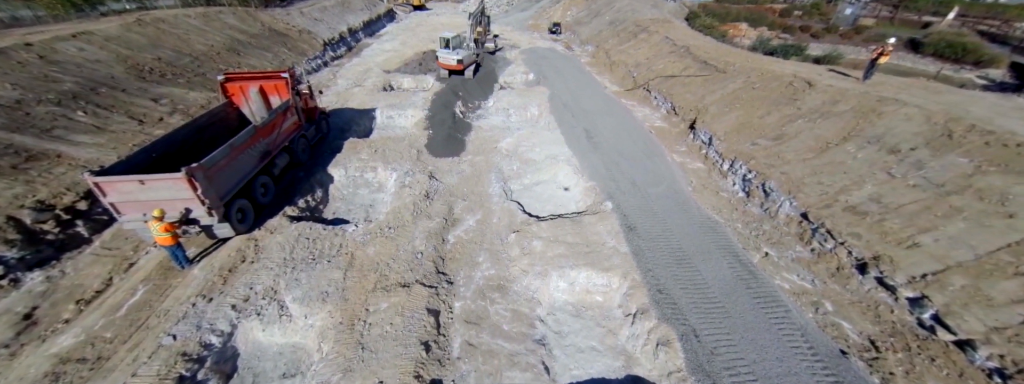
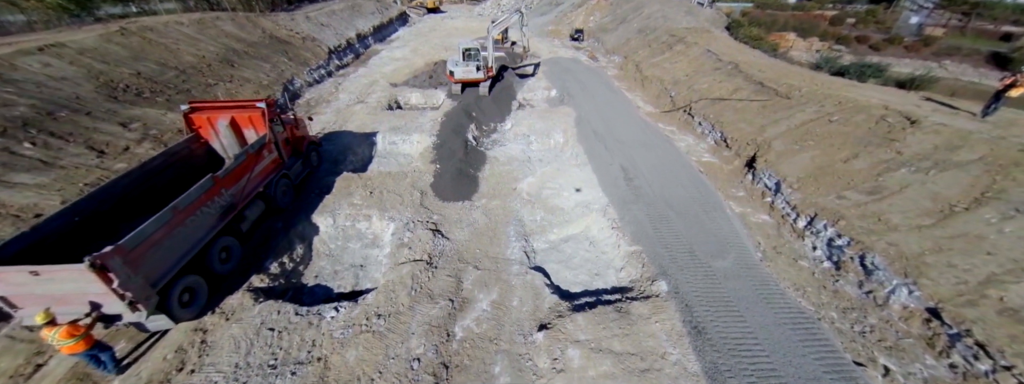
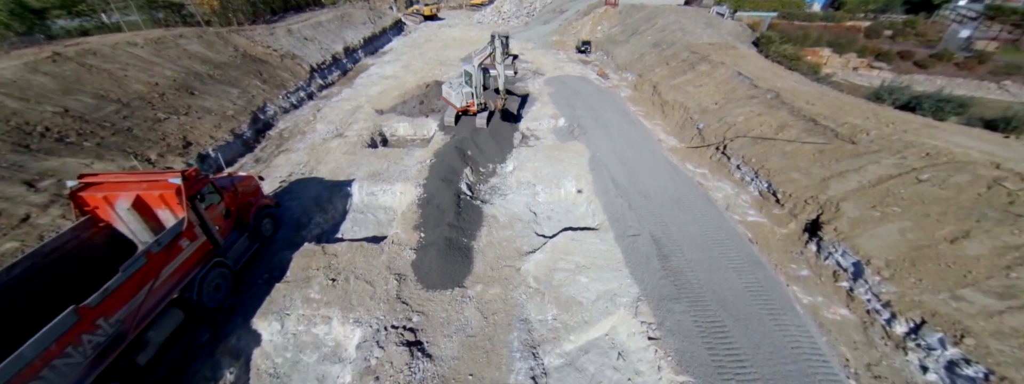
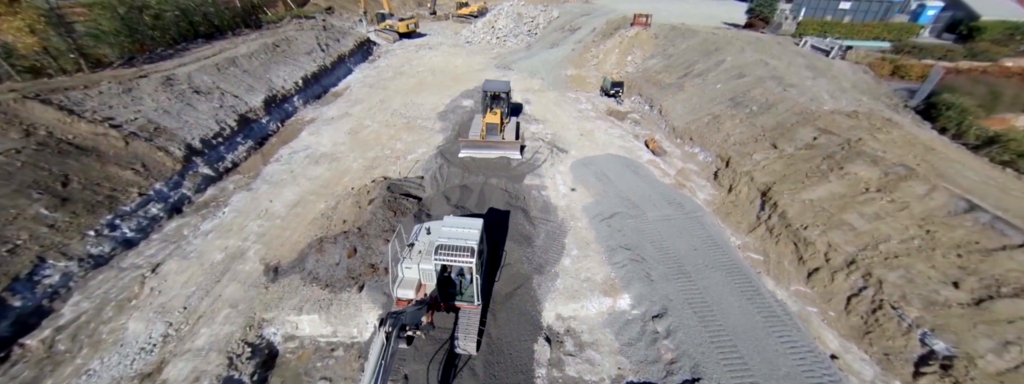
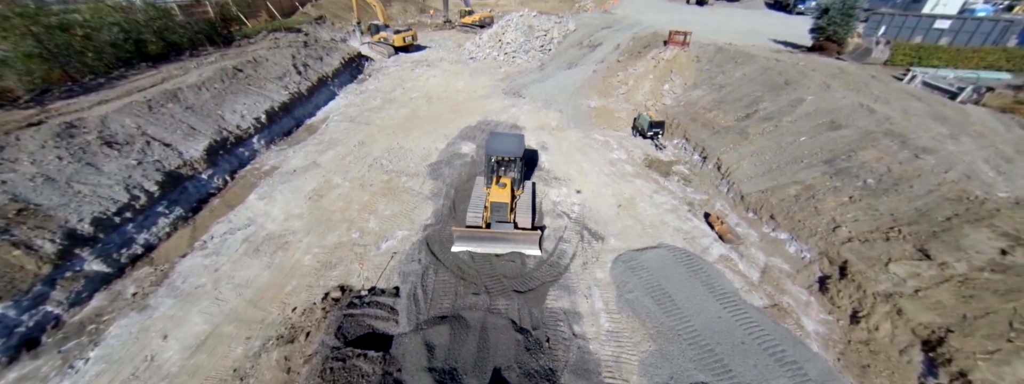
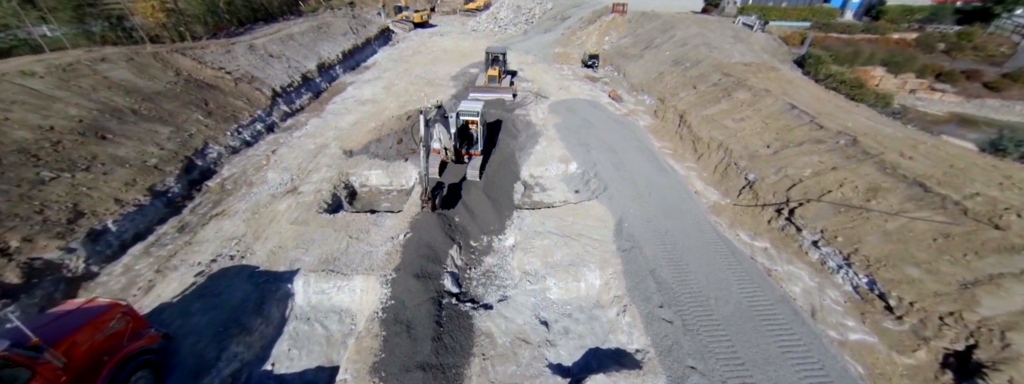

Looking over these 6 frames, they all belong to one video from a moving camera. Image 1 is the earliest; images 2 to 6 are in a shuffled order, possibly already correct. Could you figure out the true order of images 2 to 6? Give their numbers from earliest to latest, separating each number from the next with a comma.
2, 3, 6, 4, 5
